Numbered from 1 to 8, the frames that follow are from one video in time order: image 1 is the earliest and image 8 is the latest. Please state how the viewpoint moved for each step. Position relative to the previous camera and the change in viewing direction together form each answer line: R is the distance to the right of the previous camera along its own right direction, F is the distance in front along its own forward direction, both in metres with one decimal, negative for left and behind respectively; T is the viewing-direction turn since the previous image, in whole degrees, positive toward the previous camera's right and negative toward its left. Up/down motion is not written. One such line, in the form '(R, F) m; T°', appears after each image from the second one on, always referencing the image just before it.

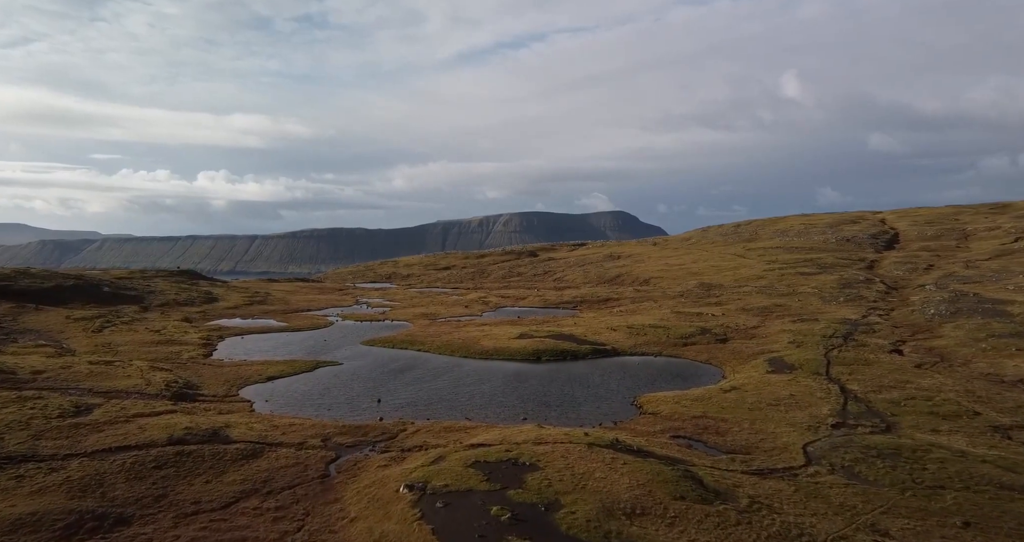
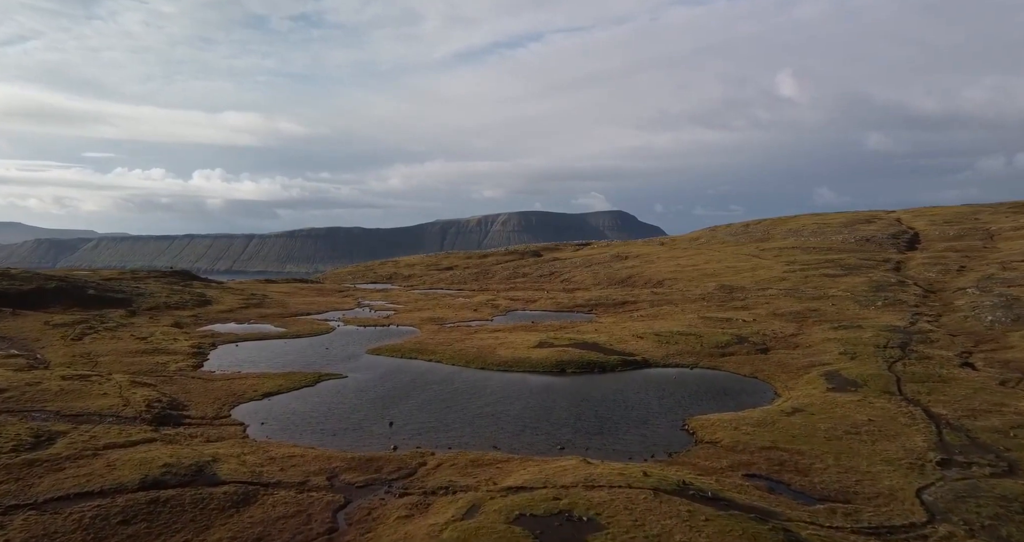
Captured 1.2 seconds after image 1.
(-1.4, +4.2) m; 0°
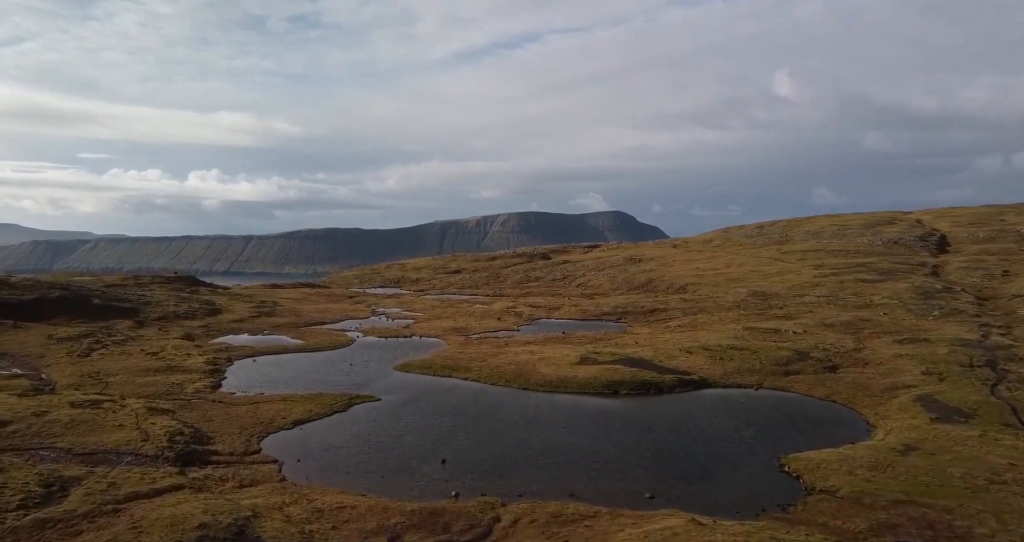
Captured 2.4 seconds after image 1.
(-2.6, +3.4) m; 0°
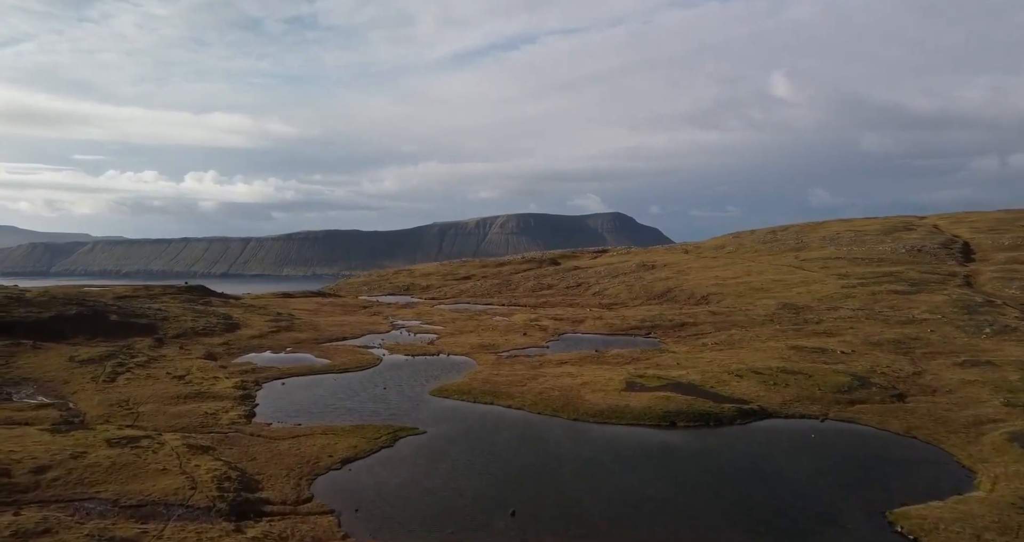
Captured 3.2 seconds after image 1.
(-2.7, +1.8) m; 0°
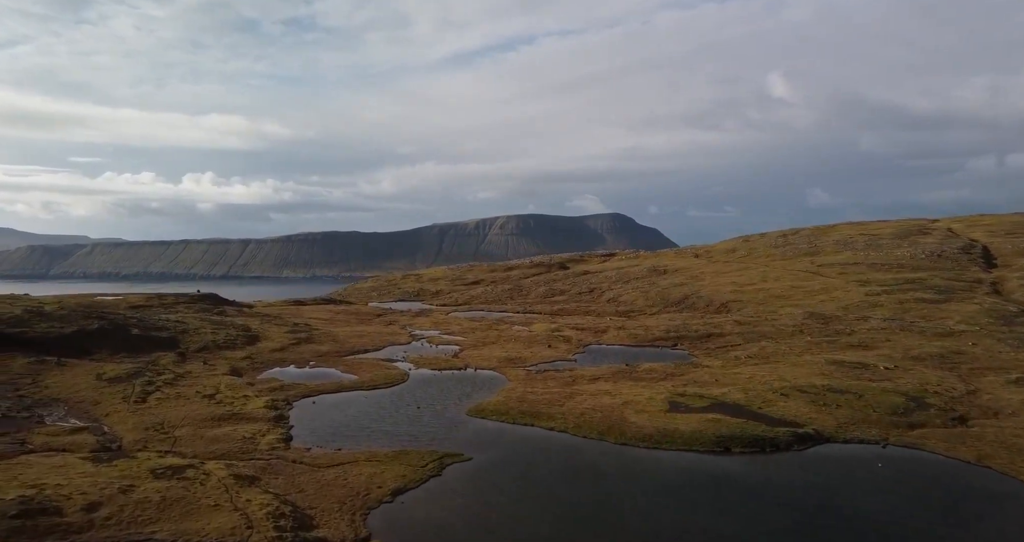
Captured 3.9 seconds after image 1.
(-2.4, +0.9) m; 0°
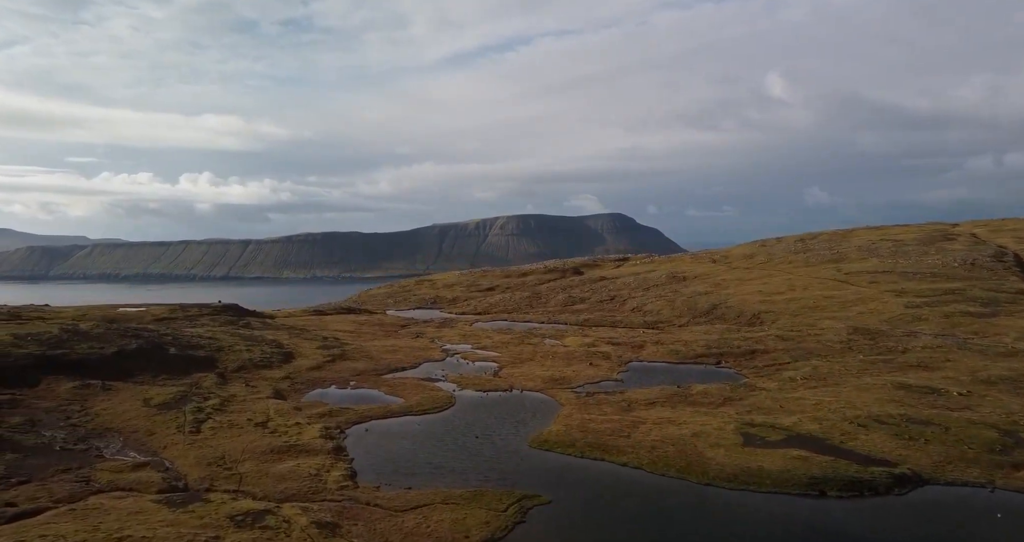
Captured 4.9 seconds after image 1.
(-4.0, +1.2) m; -1°
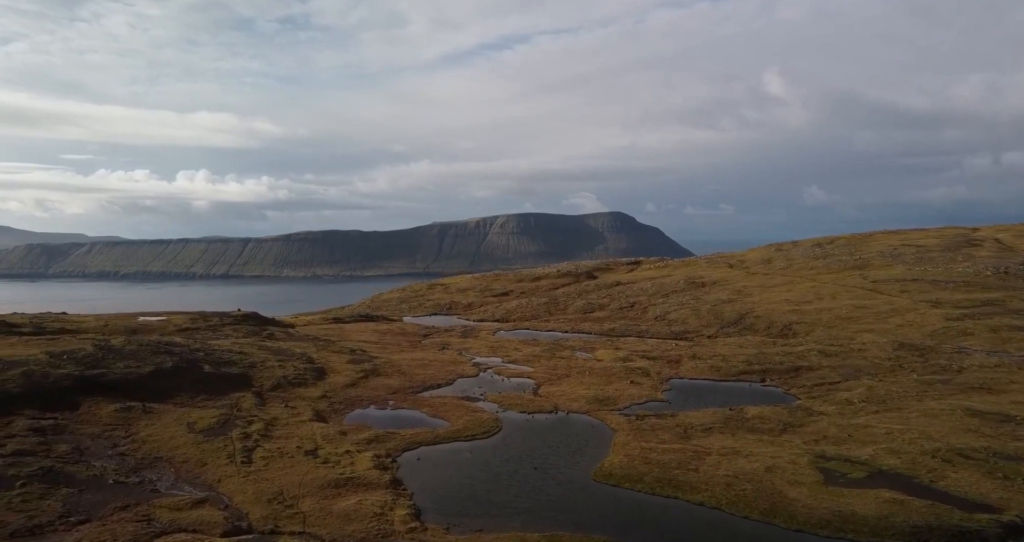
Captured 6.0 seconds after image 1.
(-3.9, +1.5) m; -1°
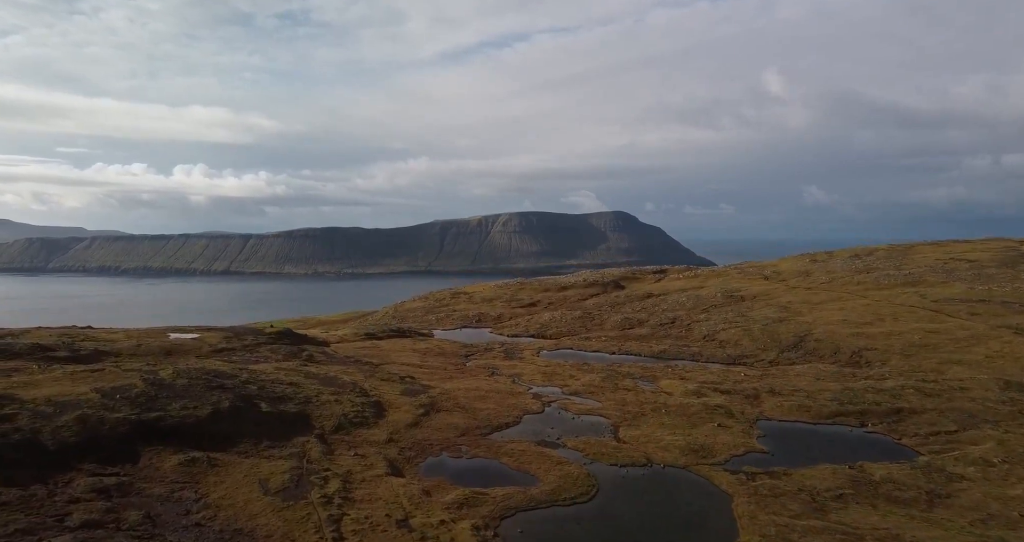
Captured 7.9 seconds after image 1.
(-7.3, +5.3) m; -1°
